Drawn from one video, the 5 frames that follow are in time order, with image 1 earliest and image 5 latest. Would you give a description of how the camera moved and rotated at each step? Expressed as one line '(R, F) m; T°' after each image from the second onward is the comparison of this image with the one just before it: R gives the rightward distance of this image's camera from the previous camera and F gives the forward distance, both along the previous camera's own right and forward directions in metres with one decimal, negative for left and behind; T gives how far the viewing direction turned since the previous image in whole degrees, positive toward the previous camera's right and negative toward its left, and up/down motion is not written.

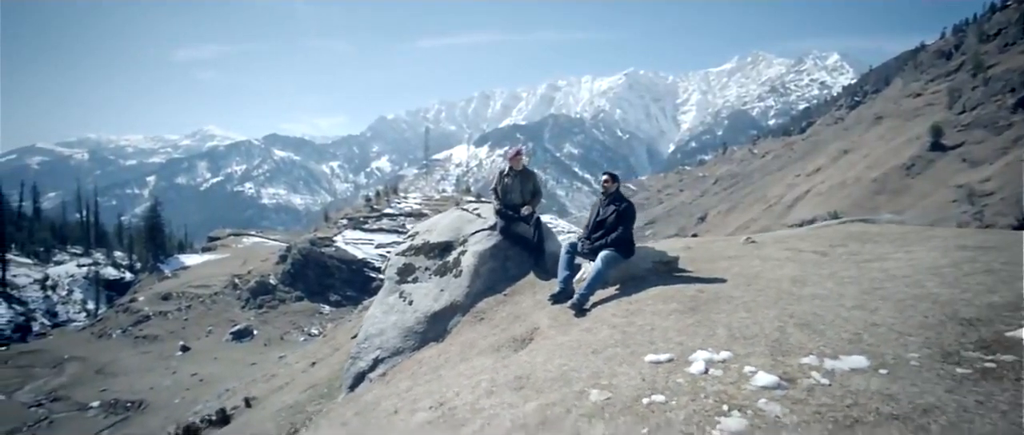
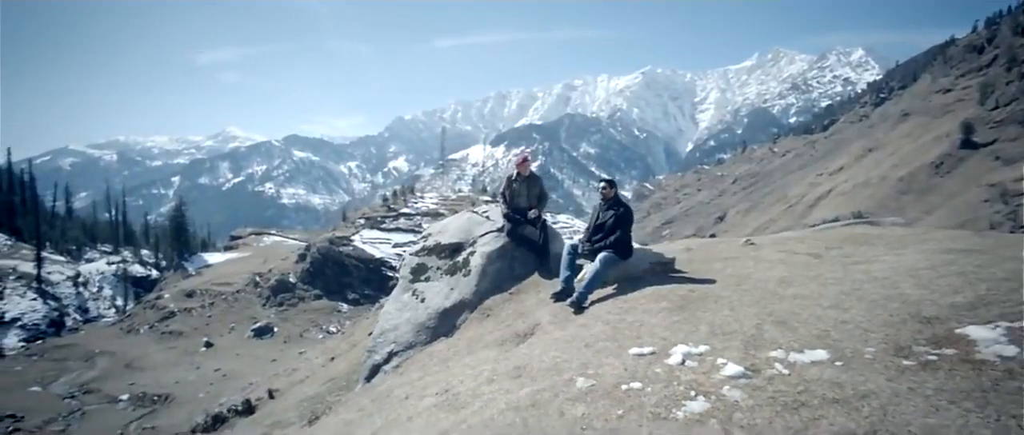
(+0.3, -1.2) m; -1°
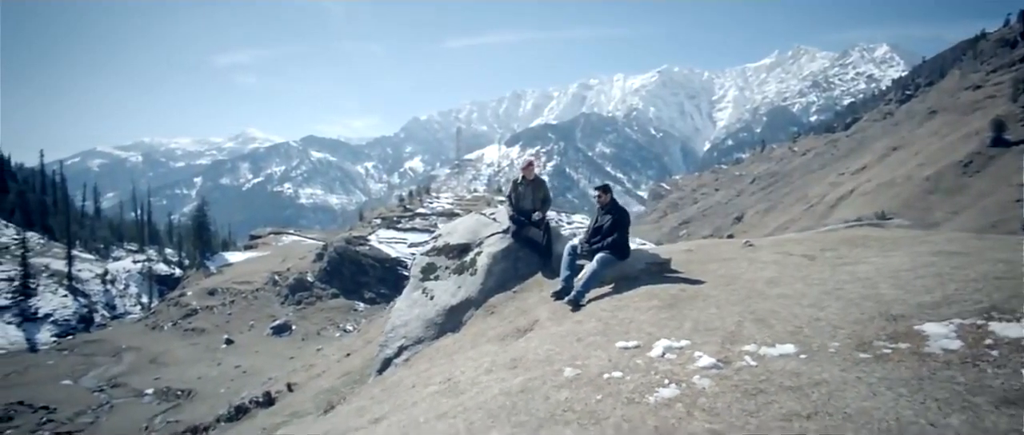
(+0.4, -1.1) m; -1°
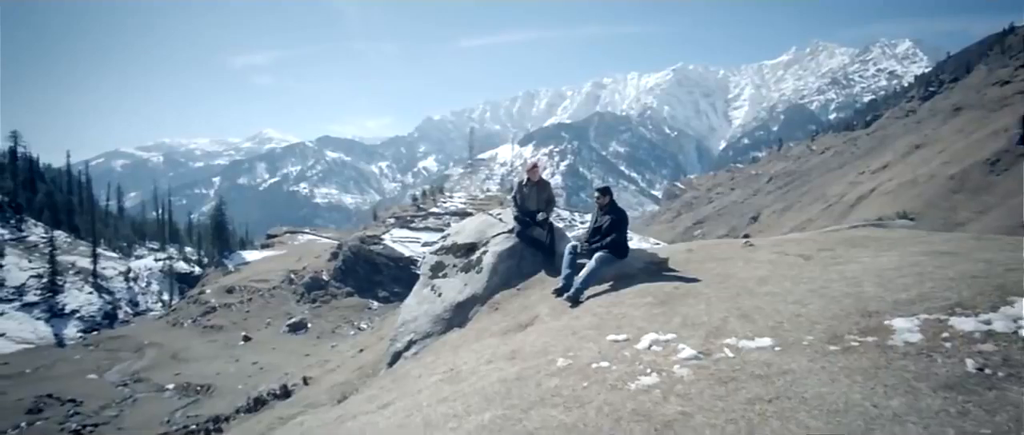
(+0.3, -1.0) m; -1°
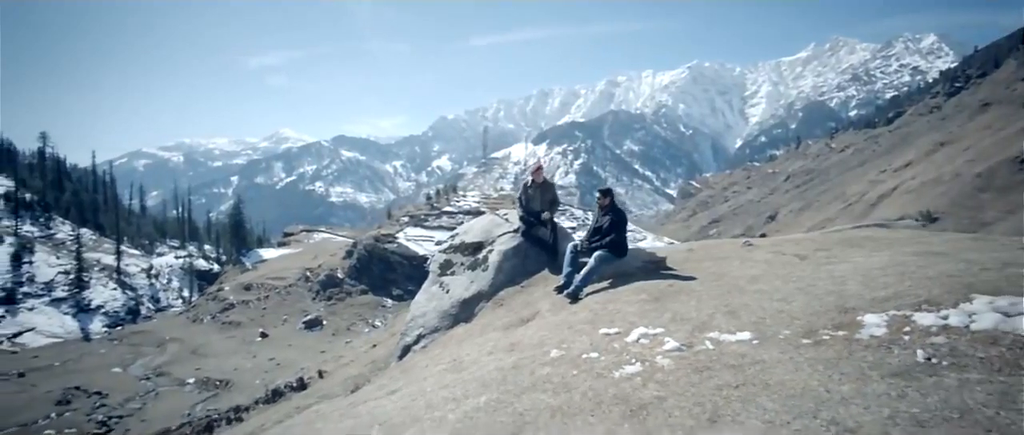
(+0.4, -1.0) m; -1°
